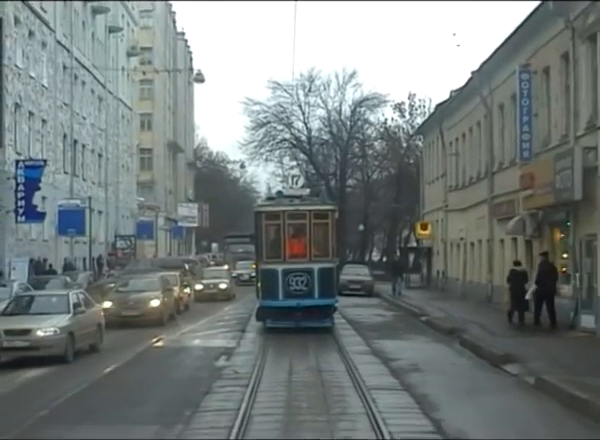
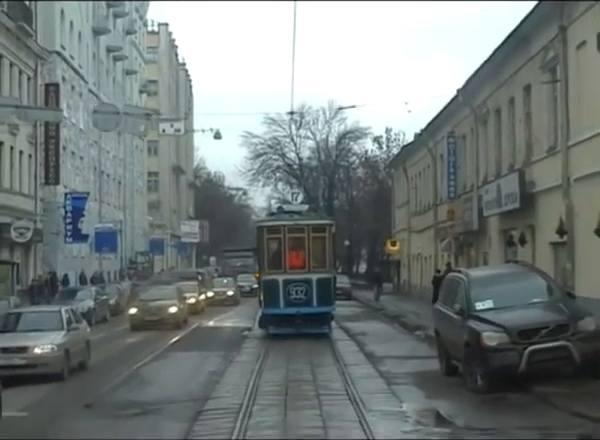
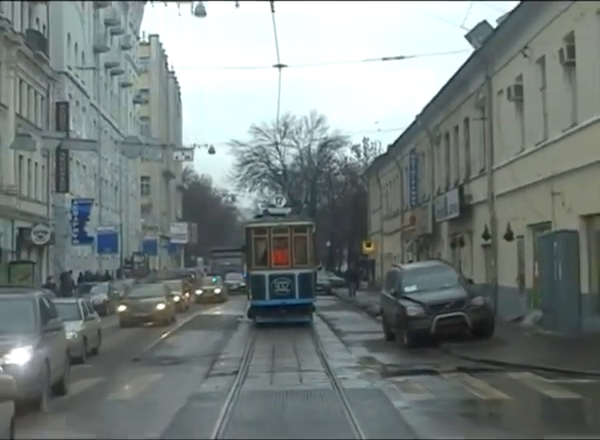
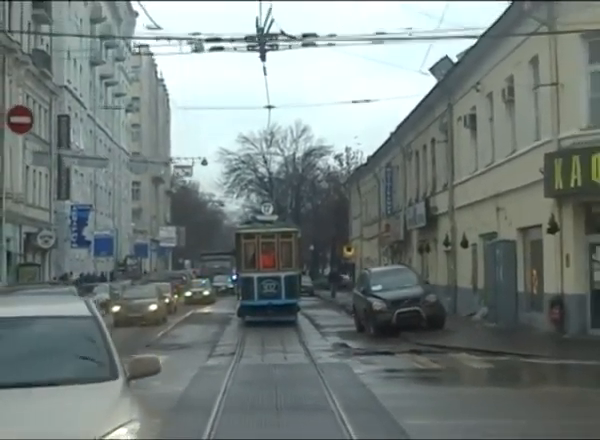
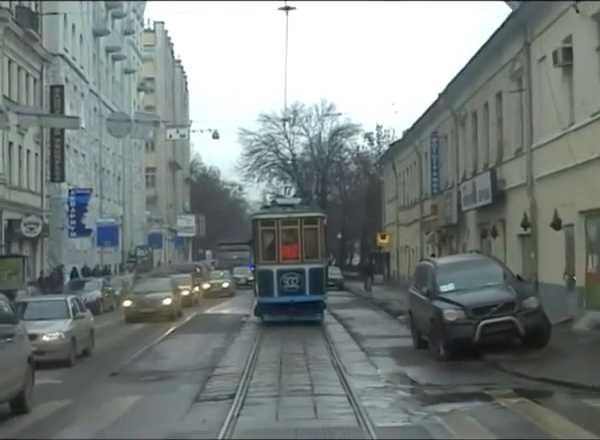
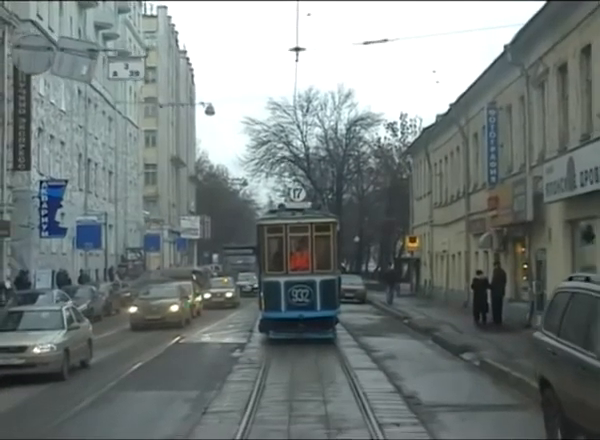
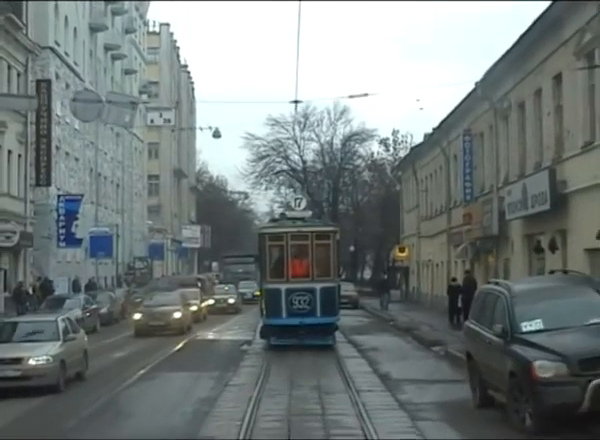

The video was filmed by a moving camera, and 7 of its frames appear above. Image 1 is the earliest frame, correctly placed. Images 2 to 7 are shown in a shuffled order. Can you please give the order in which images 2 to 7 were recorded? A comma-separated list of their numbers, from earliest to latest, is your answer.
6, 7, 2, 5, 3, 4
